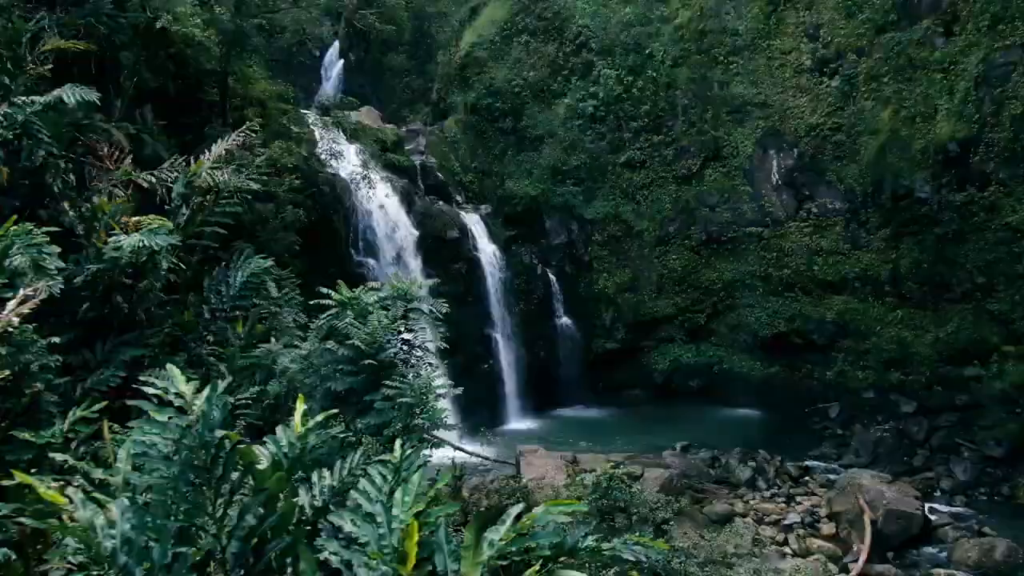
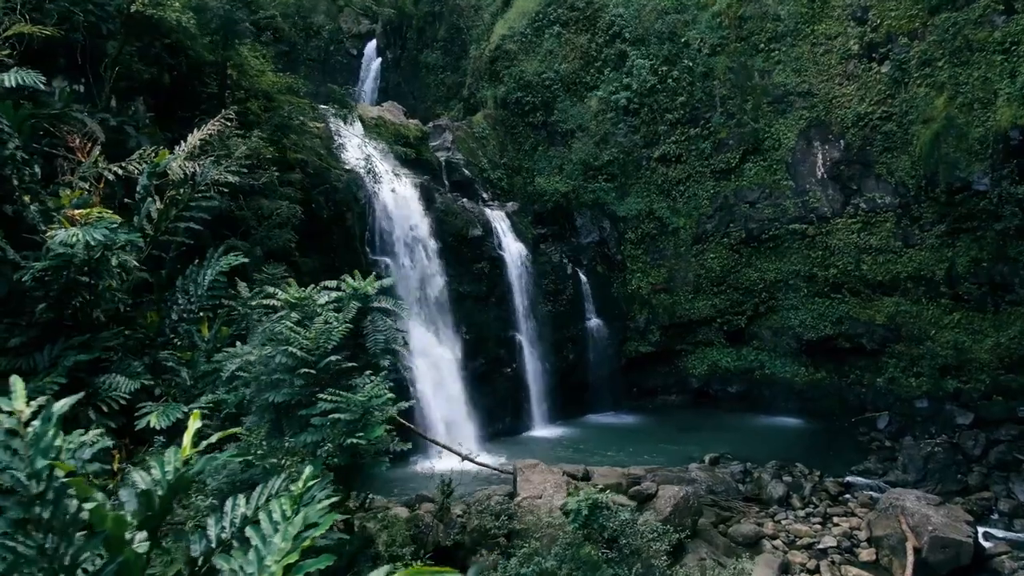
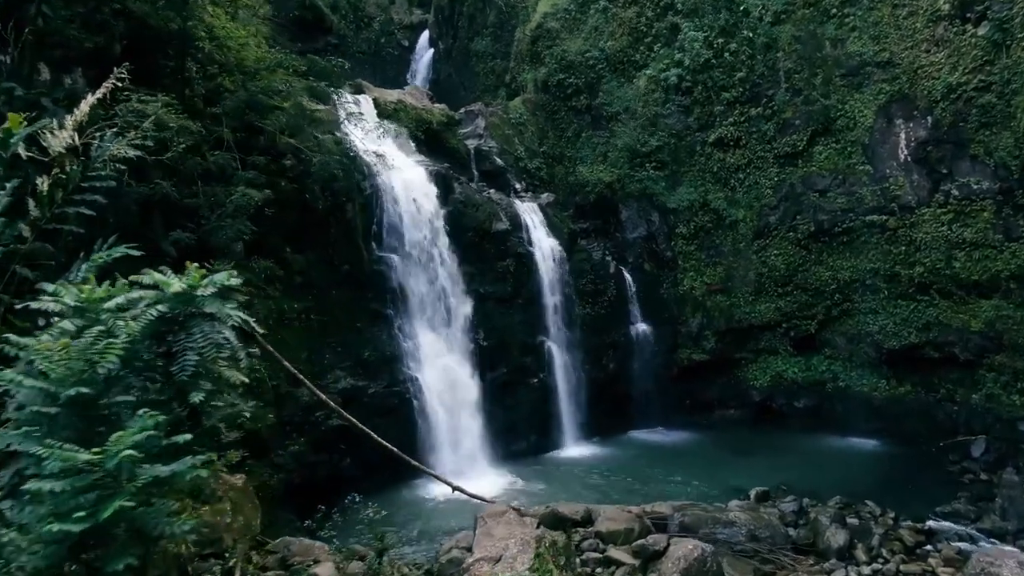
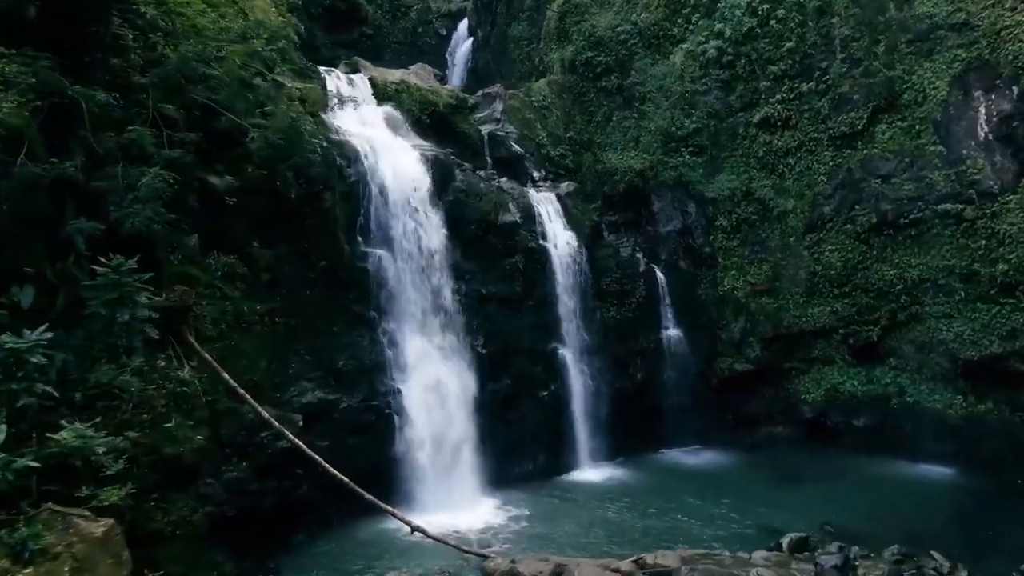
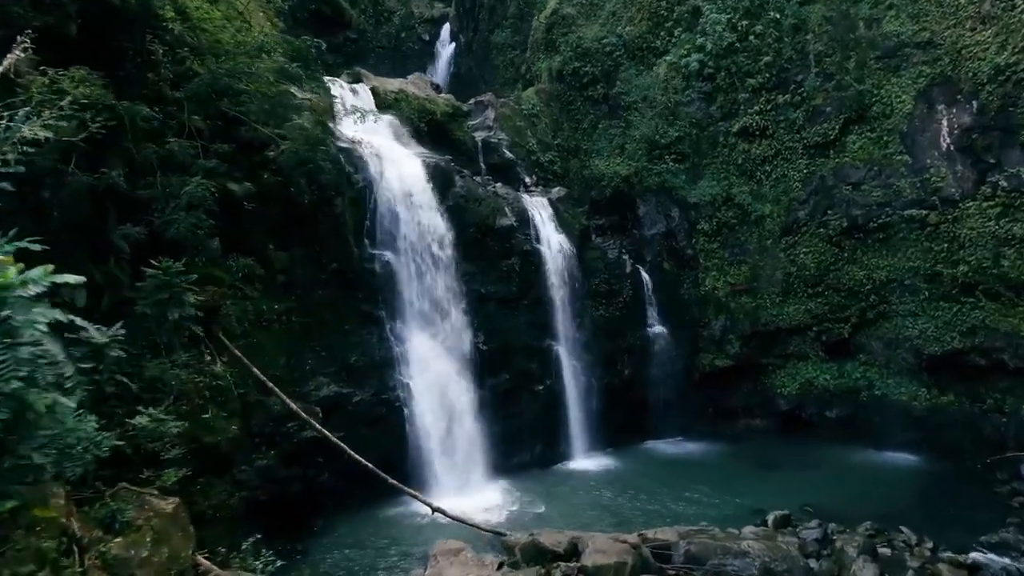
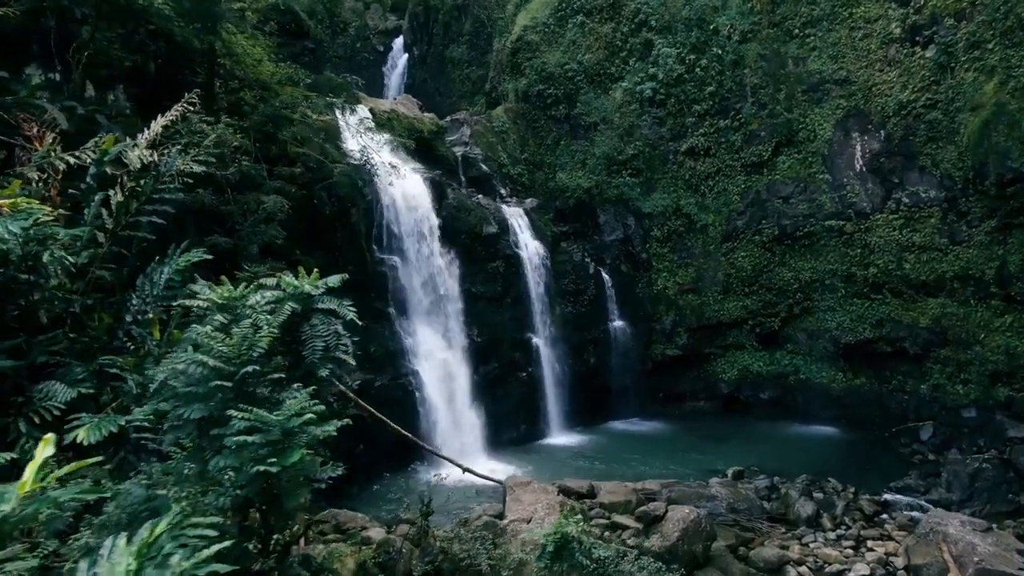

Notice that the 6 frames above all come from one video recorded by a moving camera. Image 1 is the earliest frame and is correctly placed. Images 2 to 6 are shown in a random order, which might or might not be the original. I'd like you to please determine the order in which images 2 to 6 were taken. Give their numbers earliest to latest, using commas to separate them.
2, 6, 3, 5, 4
